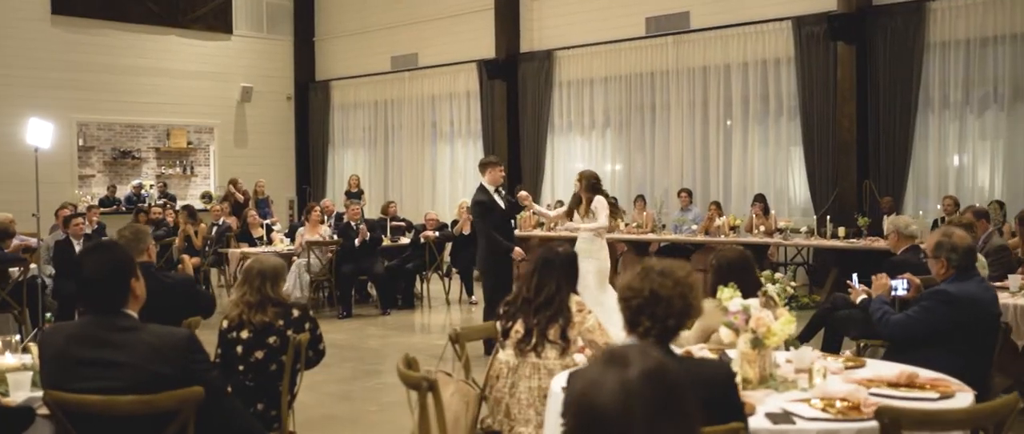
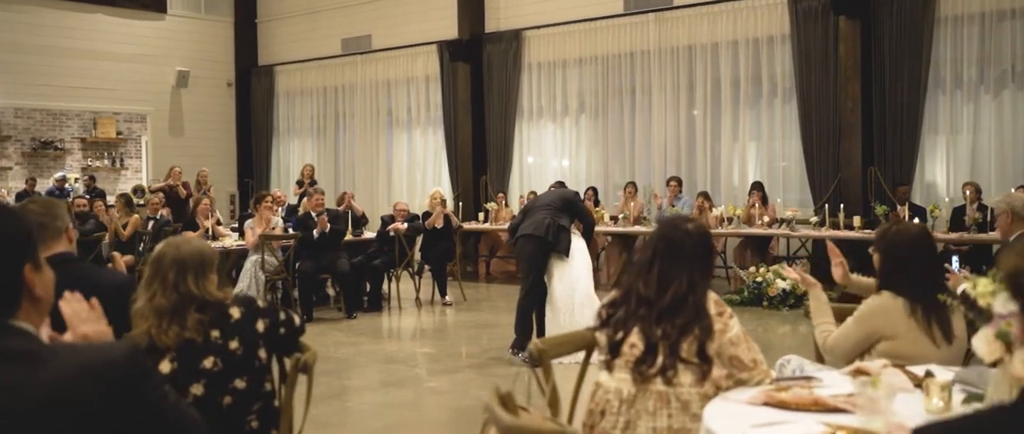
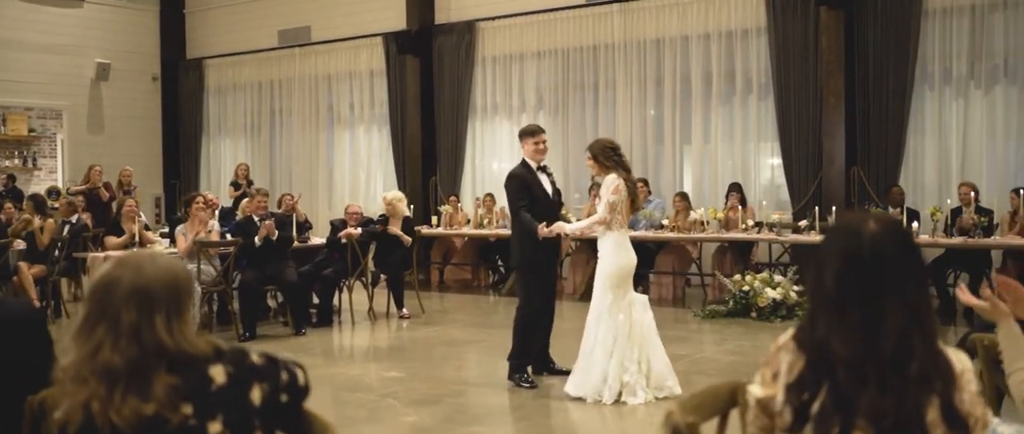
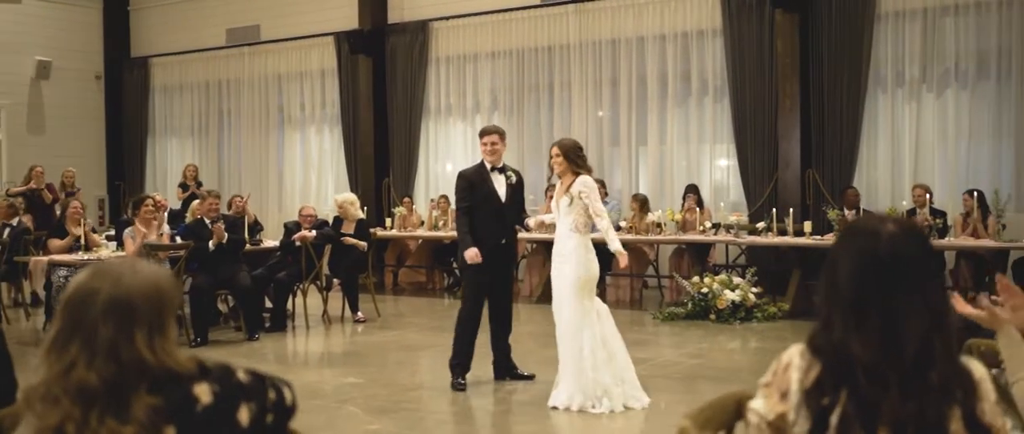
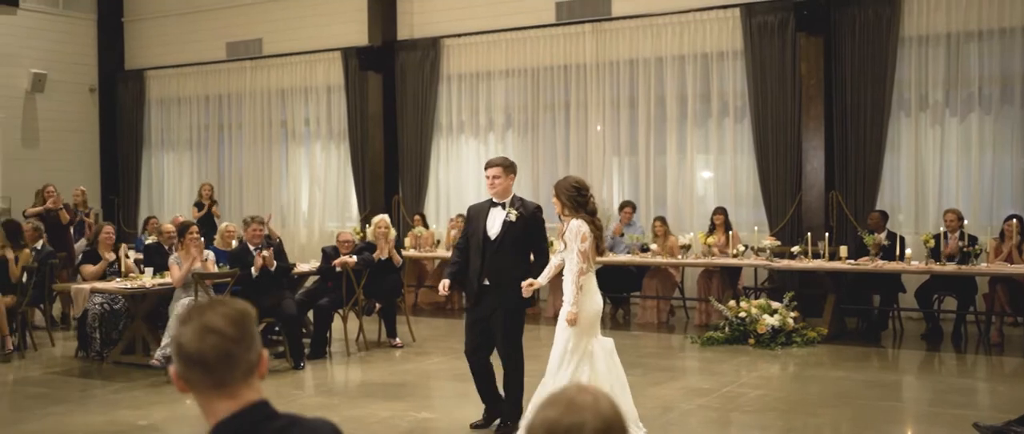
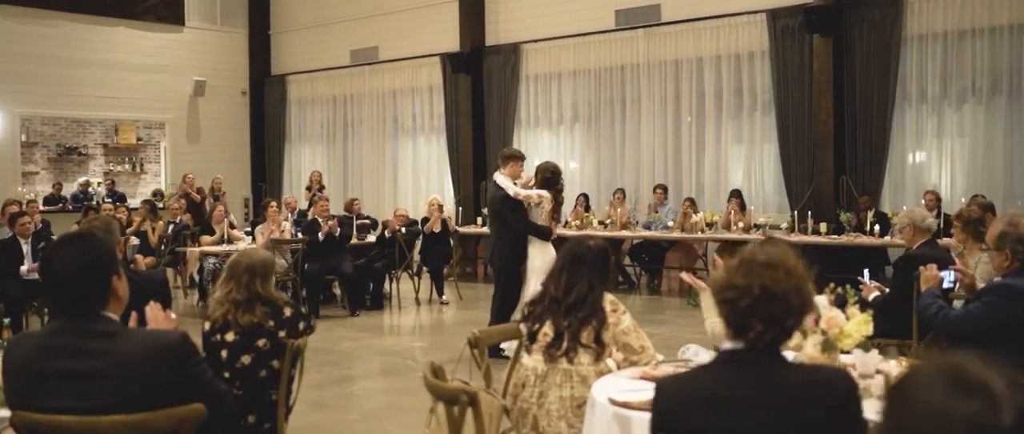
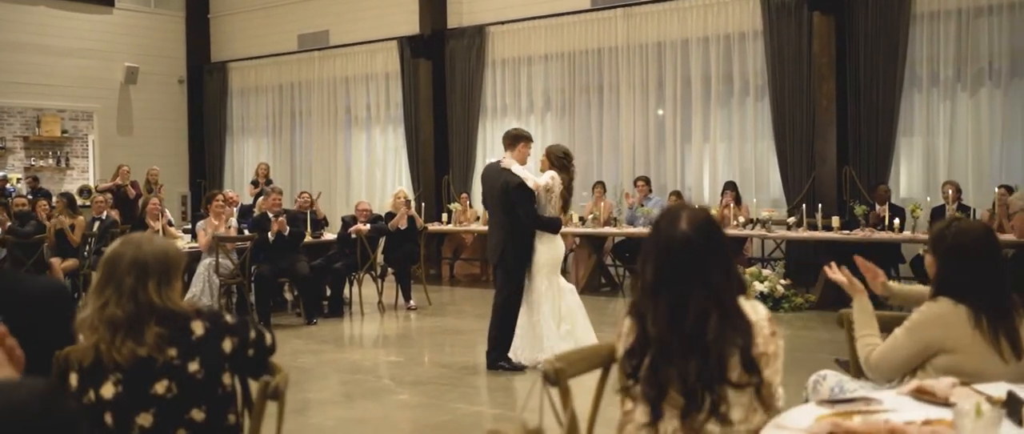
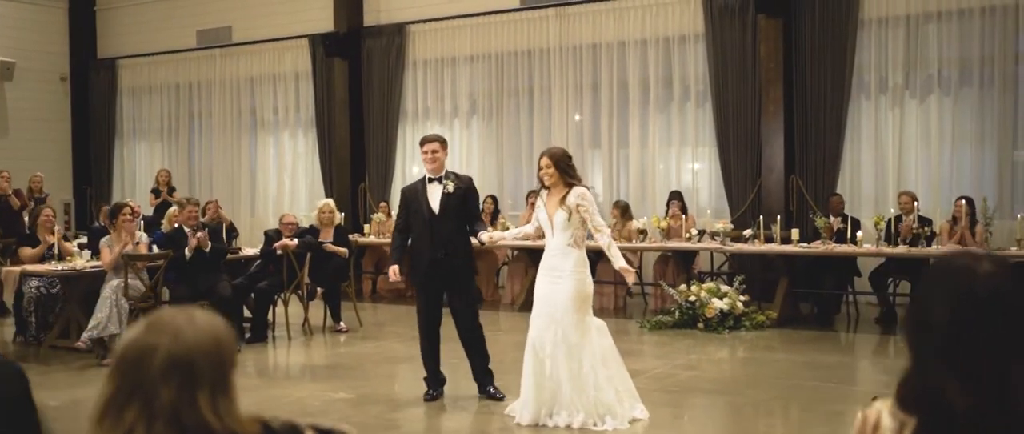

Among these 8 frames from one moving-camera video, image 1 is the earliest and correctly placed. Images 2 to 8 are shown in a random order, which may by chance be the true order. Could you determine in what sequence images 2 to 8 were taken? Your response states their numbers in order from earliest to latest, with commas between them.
6, 2, 7, 3, 4, 8, 5
